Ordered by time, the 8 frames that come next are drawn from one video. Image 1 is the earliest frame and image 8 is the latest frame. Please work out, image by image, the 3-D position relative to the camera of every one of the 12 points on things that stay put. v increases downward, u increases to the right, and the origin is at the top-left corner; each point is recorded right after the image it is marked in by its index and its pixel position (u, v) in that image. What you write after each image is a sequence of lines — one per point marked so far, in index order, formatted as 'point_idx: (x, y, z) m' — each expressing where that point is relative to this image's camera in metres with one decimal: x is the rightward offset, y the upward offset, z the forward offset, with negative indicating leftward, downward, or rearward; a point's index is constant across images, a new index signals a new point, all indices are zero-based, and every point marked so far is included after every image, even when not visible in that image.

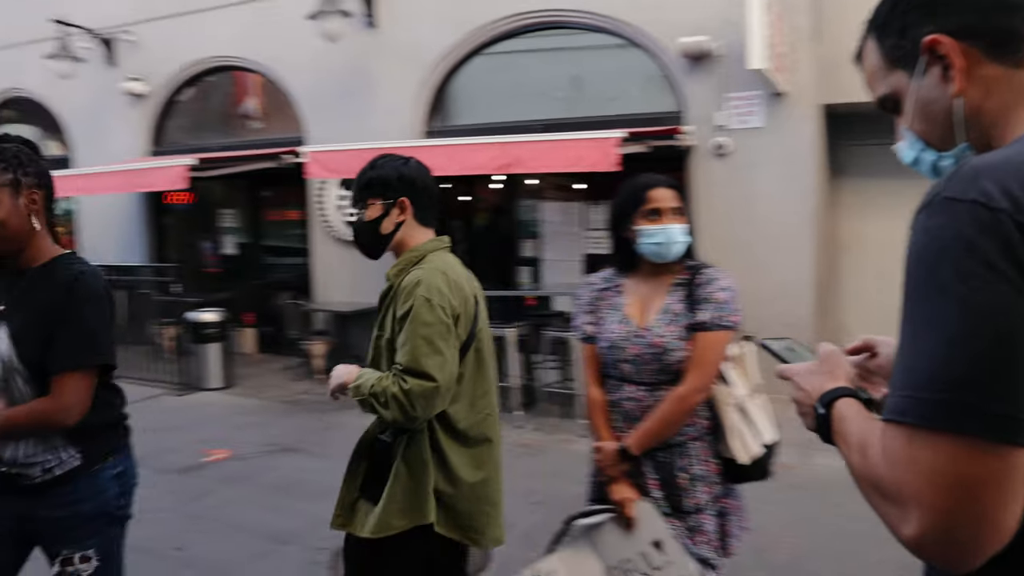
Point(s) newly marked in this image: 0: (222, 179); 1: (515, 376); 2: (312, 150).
0: (-3.7, +1.4, +10.4) m
1: (0.0, -0.7, +6.3) m
2: (-1.8, +1.2, +7.2) m
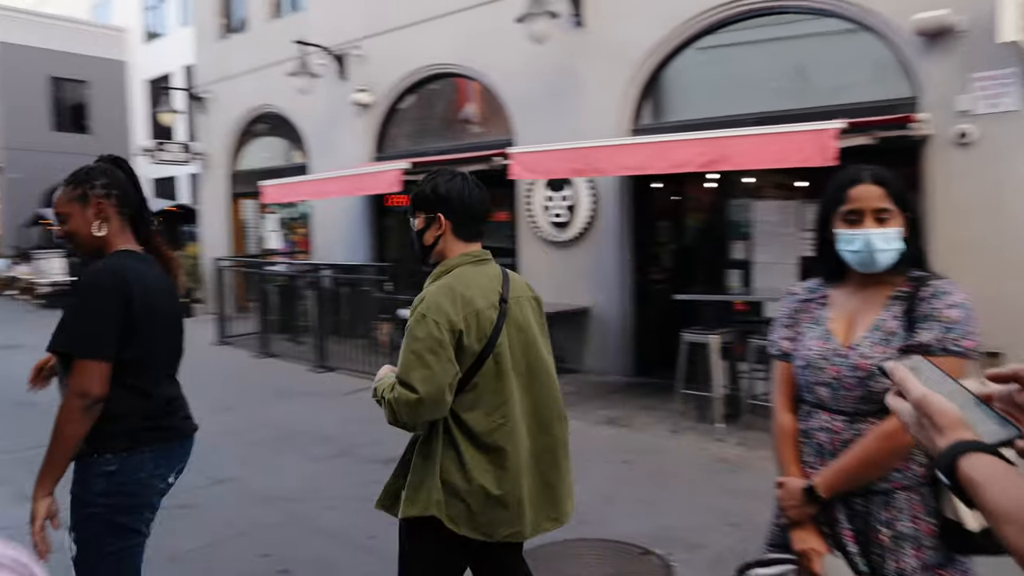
0: (-1.0, +1.4, +10.9) m
1: (+1.5, -0.7, +6.0) m
2: (0.0, +1.2, +7.3) m
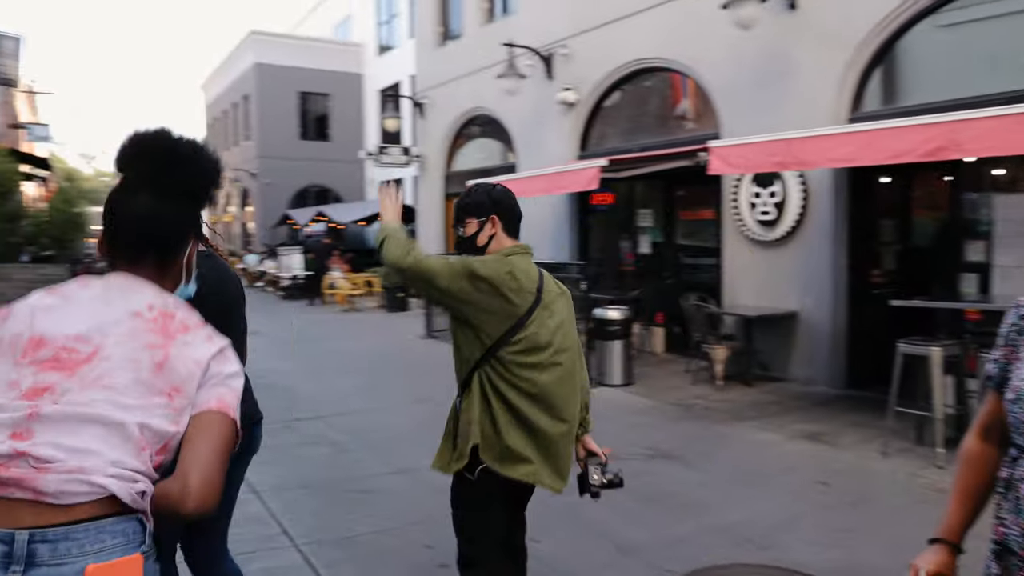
0: (+1.7, +1.4, +10.6) m
1: (+2.8, -0.7, +5.3) m
2: (+1.7, +1.2, +6.9) m
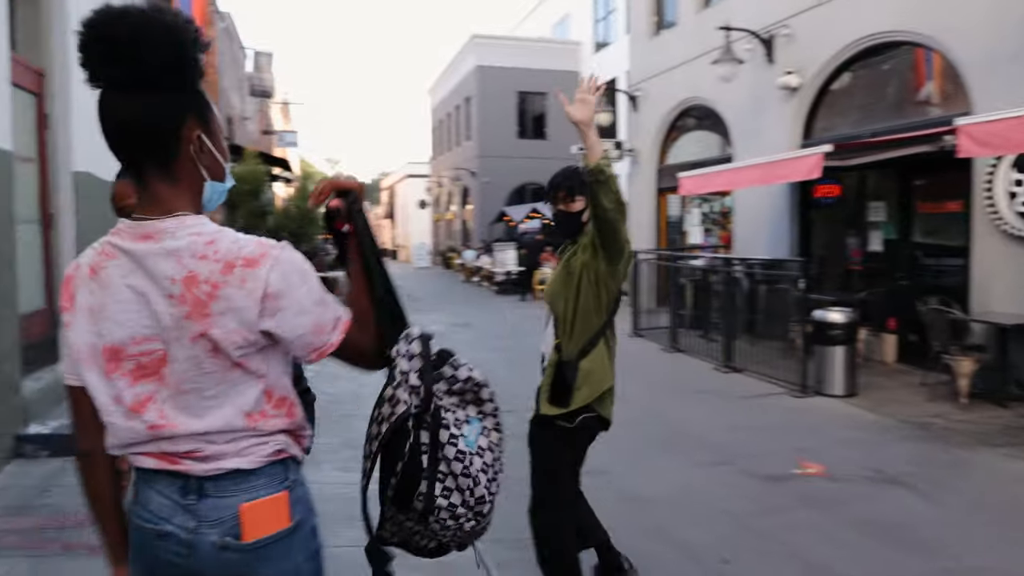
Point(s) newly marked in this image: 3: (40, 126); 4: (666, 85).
0: (+4.2, +1.4, +9.6) m
1: (+3.9, -0.8, +4.1) m
2: (+3.3, +1.2, +6.0) m
3: (-3.7, +1.3, +6.5) m
4: (+2.9, +3.8, +15.3) m
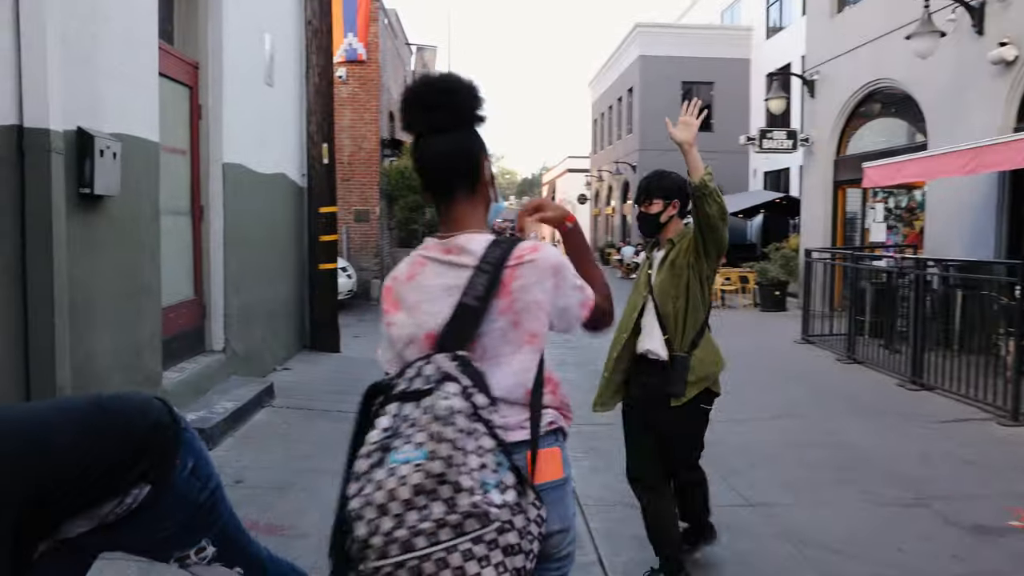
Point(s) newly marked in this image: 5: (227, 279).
0: (+5.8, +1.3, +8.0) m
1: (+4.4, -0.9, +2.8) m
2: (+4.3, +1.1, +4.7) m
3: (-2.5, +1.4, +6.5) m
4: (+5.7, +3.7, +13.9) m
5: (-2.3, +0.1, +6.8) m
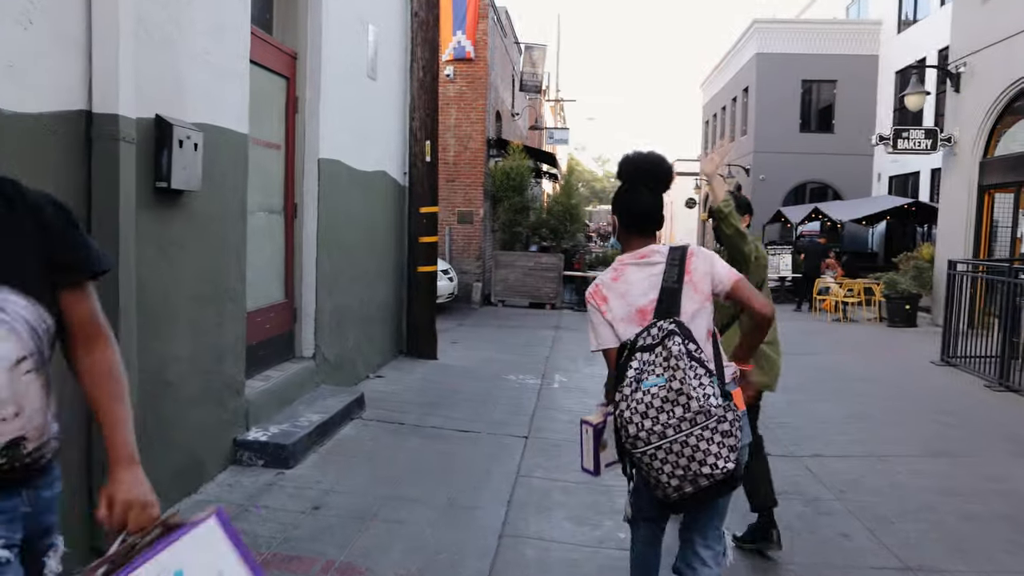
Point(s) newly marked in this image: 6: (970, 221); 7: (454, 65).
0: (+6.8, +1.1, +6.7) m
1: (+4.7, -1.1, +1.6) m
2: (+4.8, +0.9, +3.5) m
3: (-1.7, +1.3, +6.2) m
4: (+7.4, +3.5, +12.5) m
5: (-1.5, 0.0, +6.4) m
6: (+7.5, +1.1, +13.5) m
7: (-1.2, +4.5, +16.8) m
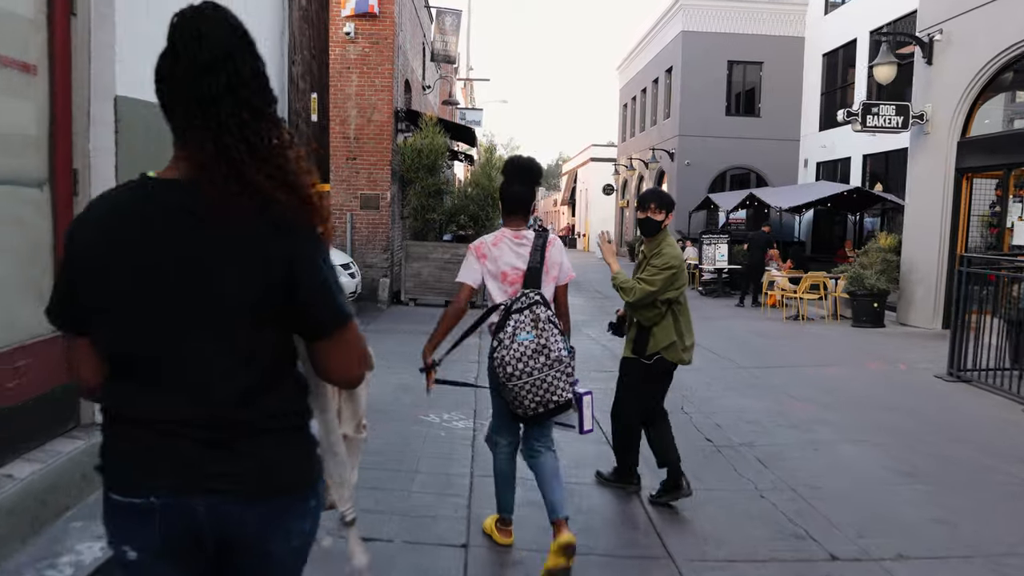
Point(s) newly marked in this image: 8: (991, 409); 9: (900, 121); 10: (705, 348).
0: (+6.4, +1.0, +5.1) m
1: (+4.9, -1.2, -0.1) m
2: (+4.7, +0.8, +1.8) m
3: (-2.0, +1.2, +3.7) m
4: (+6.3, +3.5, +10.9) m
5: (-1.8, -0.1, +4.0) m
6: (+6.3, +1.1, +12.0) m
7: (-2.7, +4.6, +14.2) m
8: (+4.4, -1.1, +7.4) m
9: (+5.9, +2.5, +12.5) m
10: (+2.6, -0.8, +10.8) m
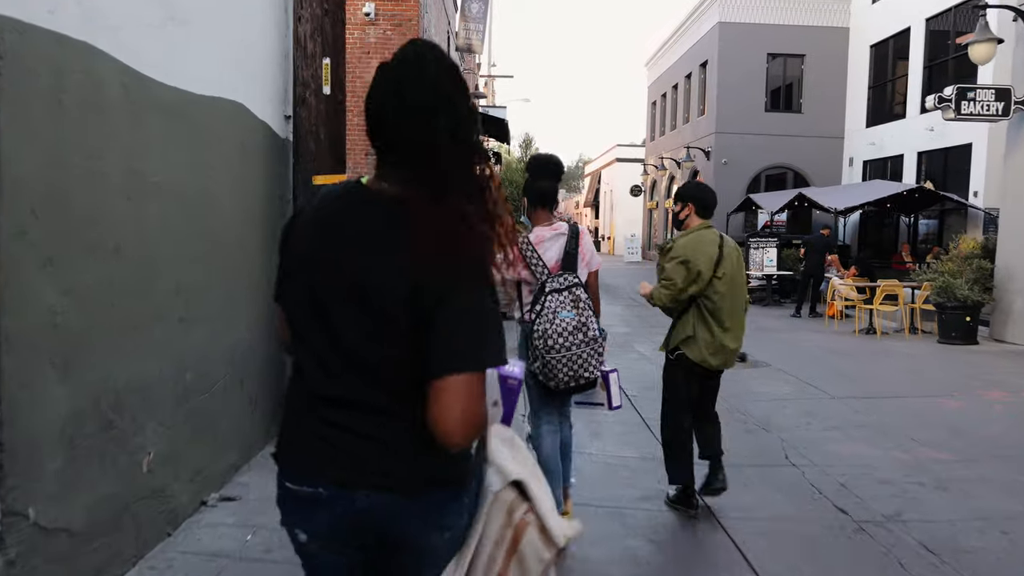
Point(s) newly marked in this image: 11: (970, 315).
0: (+6.8, +0.9, +3.5) m
1: (+5.1, -1.3, -1.7) m
2: (+5.1, +0.7, +0.2) m
3: (-1.7, +1.1, +2.2) m
4: (+6.9, +3.4, +9.3) m
5: (-1.5, -0.2, +2.5) m
6: (+6.9, +1.0, +10.3) m
7: (-2.1, +4.5, +12.8) m
8: (+4.8, -1.3, +5.8) m
9: (+6.4, +2.4, +10.8) m
10: (+3.1, -0.9, +9.3) m
11: (+6.2, -0.4, +11.2) m
